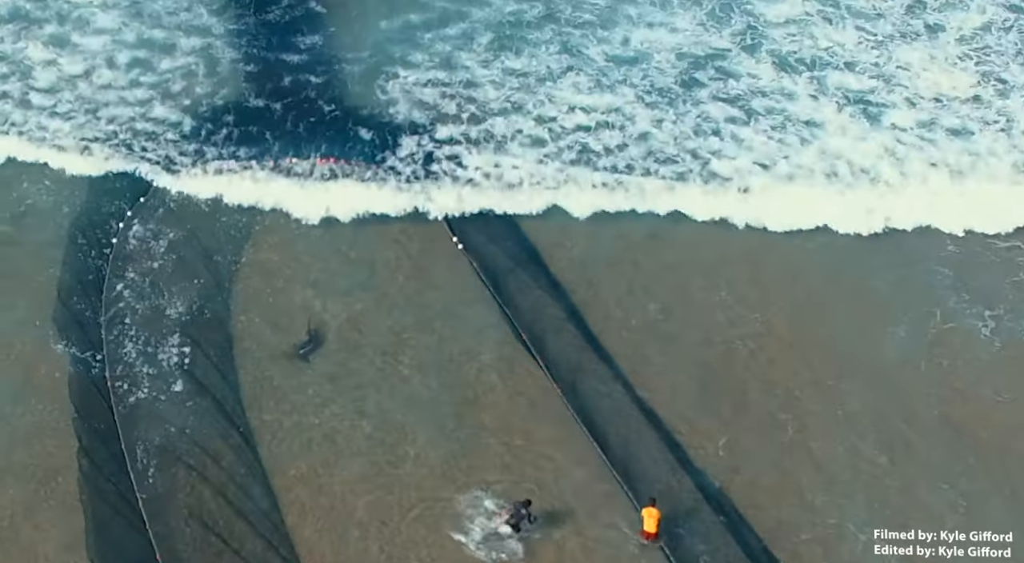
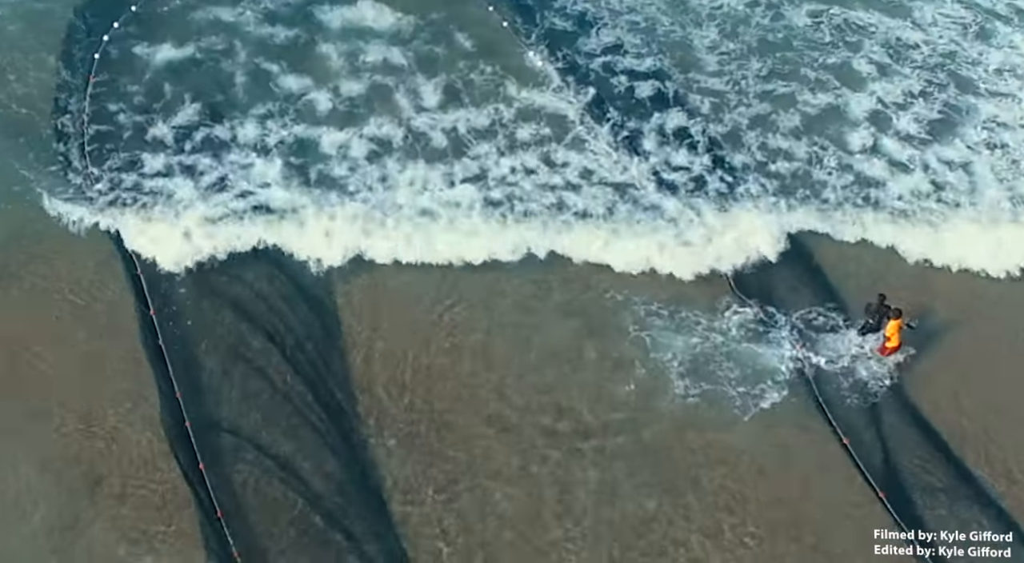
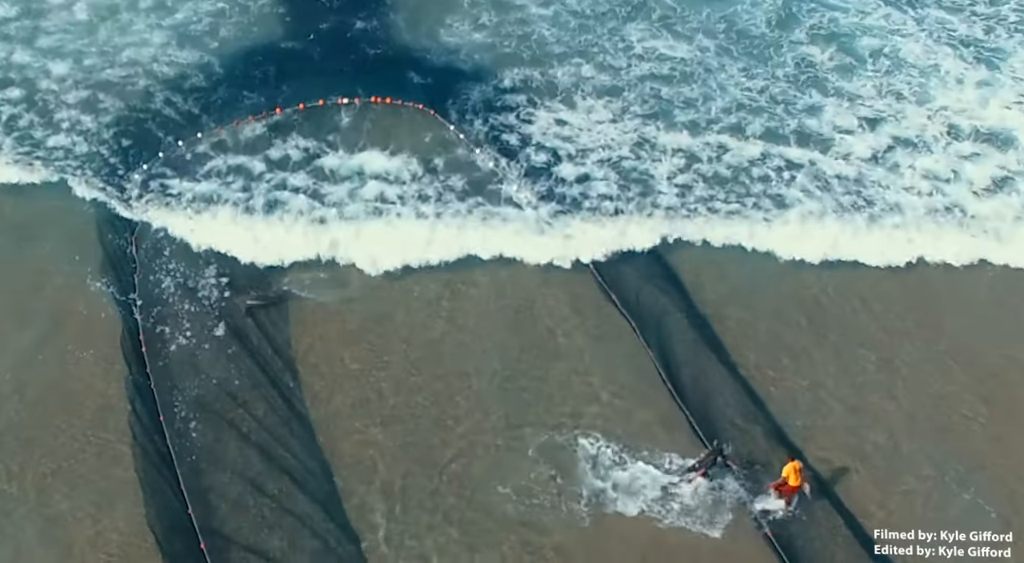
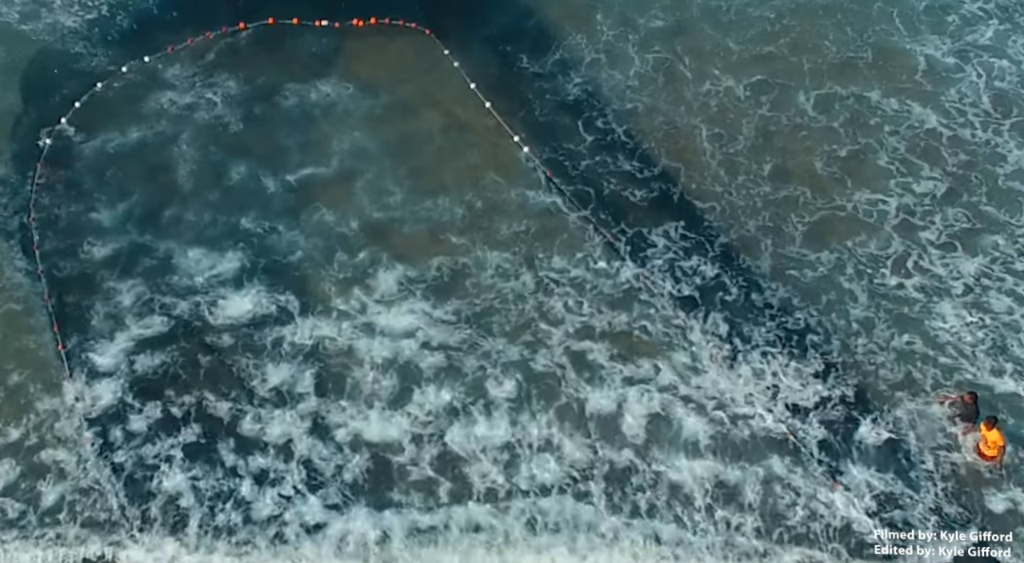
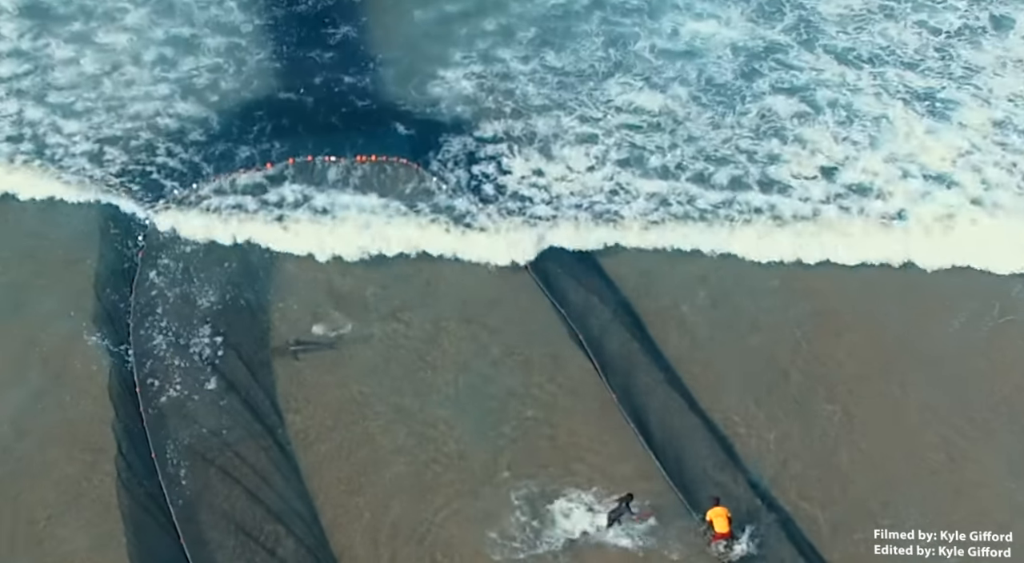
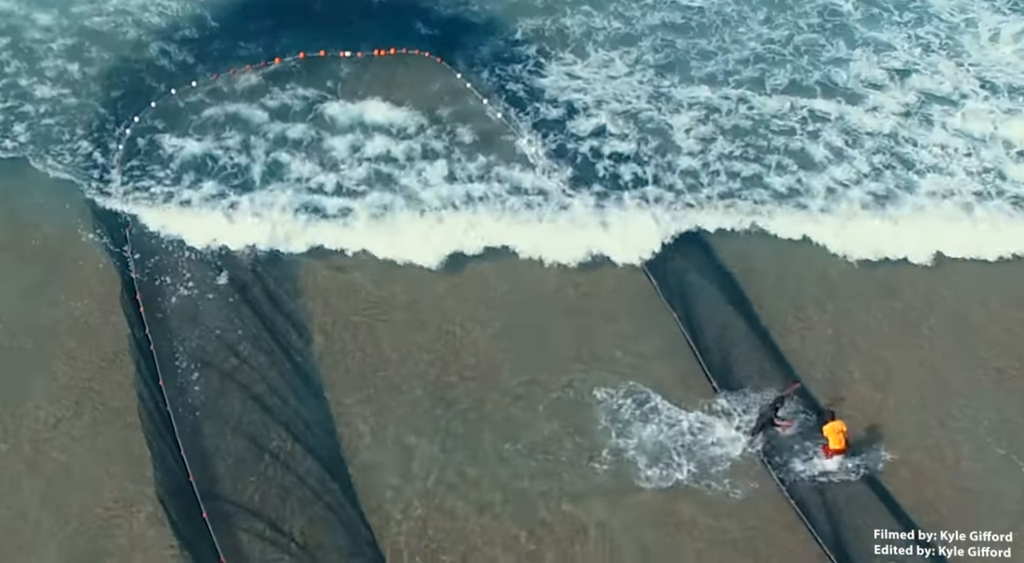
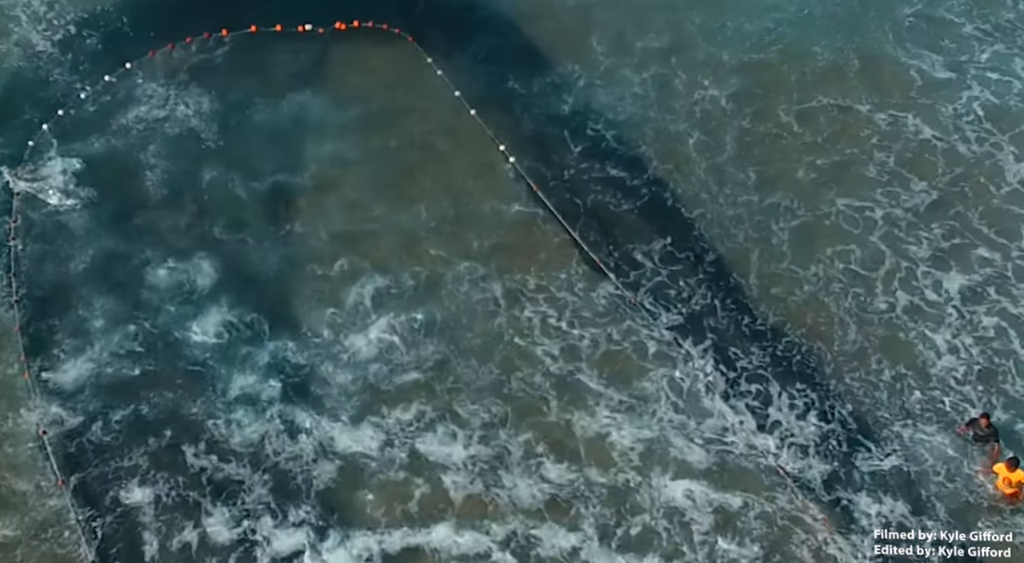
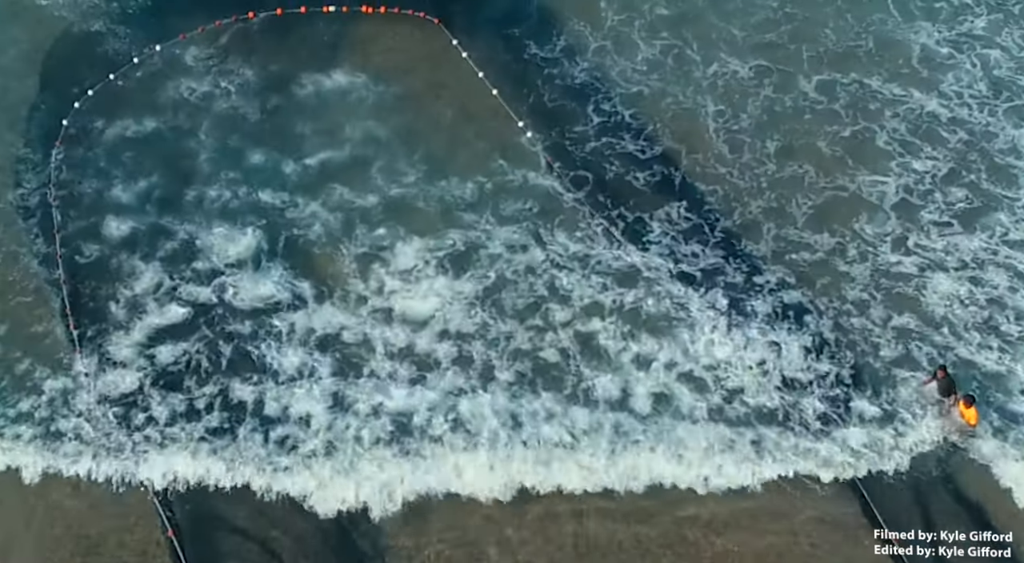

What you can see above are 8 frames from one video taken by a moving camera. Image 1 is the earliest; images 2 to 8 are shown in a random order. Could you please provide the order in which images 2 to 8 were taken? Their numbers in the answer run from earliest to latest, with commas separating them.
5, 3, 6, 2, 8, 4, 7
